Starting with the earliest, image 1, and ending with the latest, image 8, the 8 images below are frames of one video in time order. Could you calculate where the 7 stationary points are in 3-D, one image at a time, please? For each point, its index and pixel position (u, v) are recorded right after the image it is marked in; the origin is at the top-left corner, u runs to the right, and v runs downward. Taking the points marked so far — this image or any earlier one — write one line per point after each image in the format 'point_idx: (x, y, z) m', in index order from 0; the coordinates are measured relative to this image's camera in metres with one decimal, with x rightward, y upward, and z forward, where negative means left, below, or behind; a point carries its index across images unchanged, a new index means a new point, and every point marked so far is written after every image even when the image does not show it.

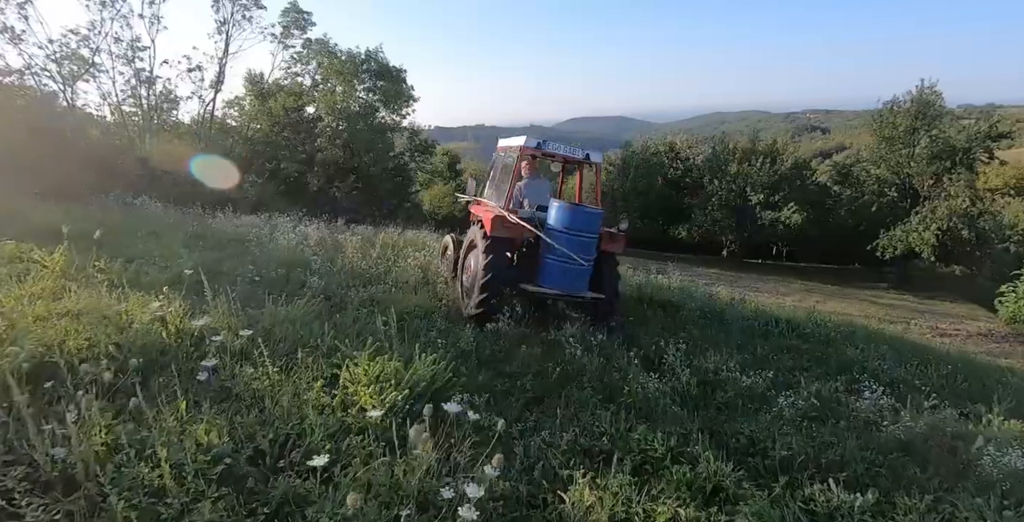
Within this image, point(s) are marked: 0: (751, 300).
0: (+4.1, -0.6, +9.7) m
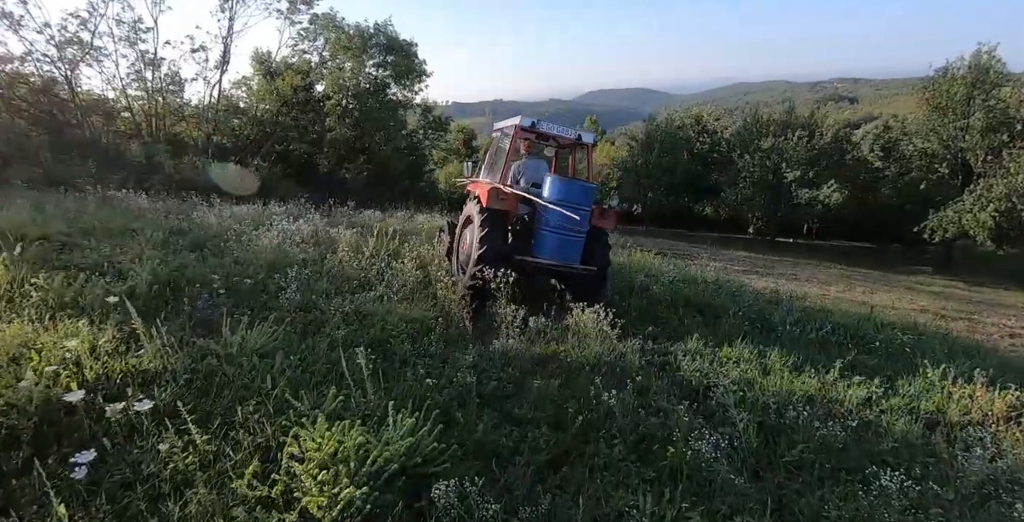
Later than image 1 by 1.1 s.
0: (+4.3, -0.5, +8.7) m
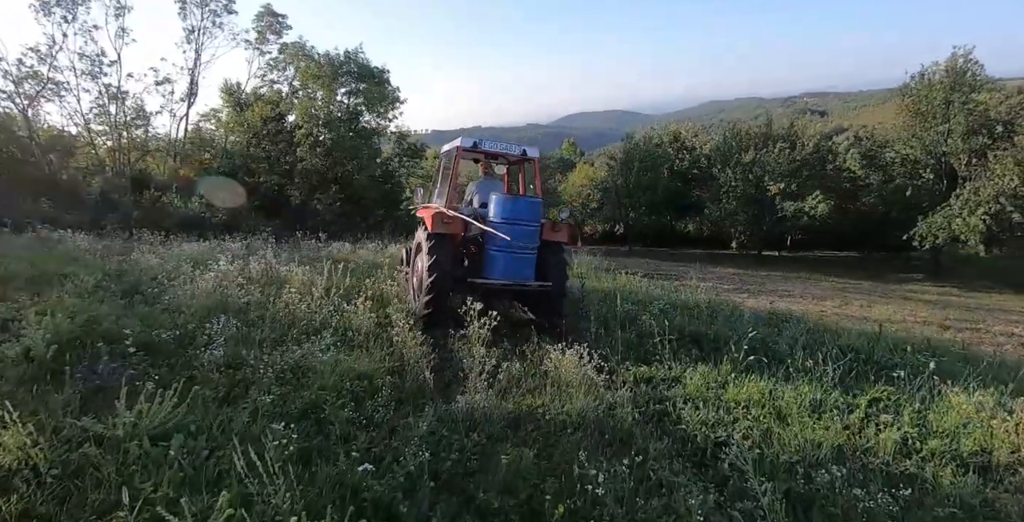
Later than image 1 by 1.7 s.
0: (+4.0, -0.7, +8.0) m
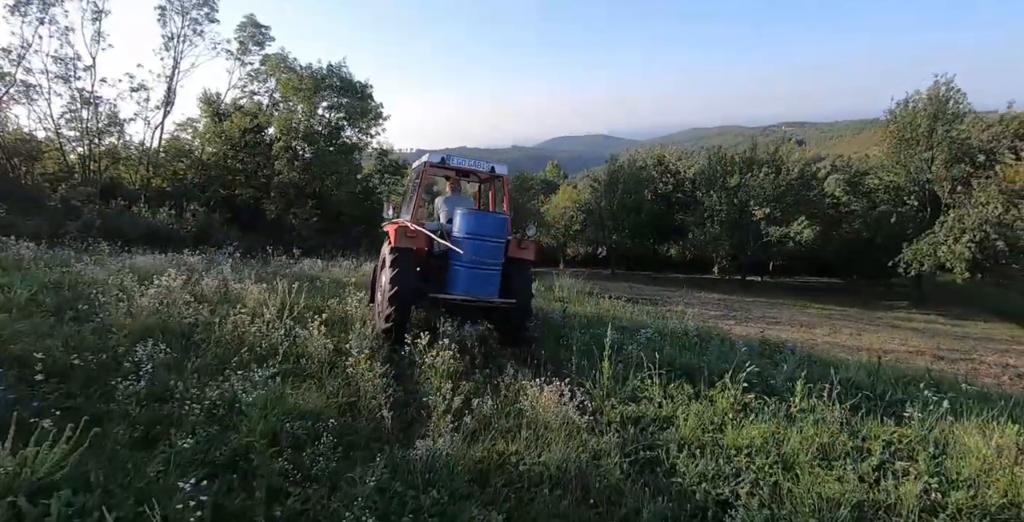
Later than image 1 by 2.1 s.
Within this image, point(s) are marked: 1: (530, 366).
0: (+3.7, -1.1, +7.6) m
1: (+0.2, -1.0, +5.3) m
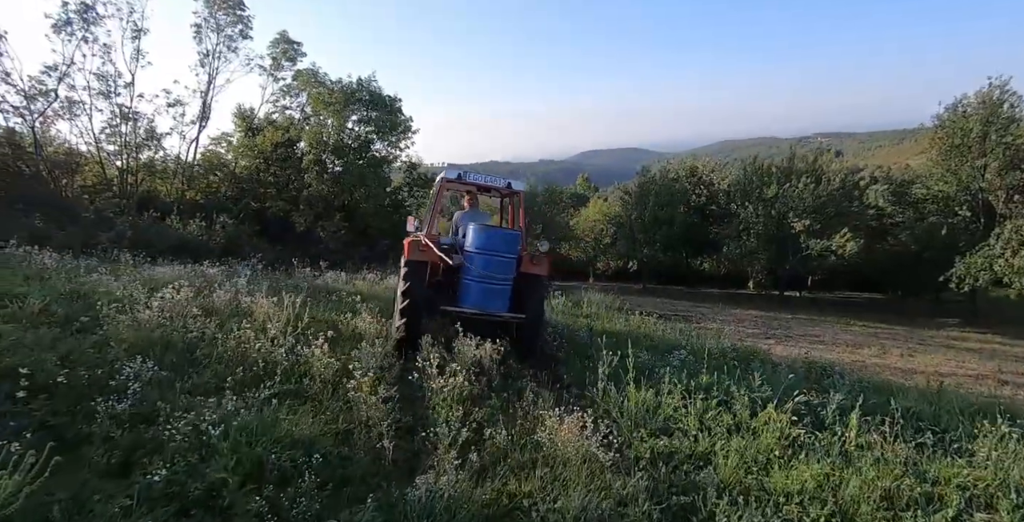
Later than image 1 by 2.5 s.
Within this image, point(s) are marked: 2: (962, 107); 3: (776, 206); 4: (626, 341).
0: (+3.9, -1.3, +7.0) m
1: (+0.4, -1.1, +4.9) m
2: (+13.2, +4.5, +16.6) m
3: (+8.4, +1.8, +18.0) m
4: (+1.4, -1.0, +6.9) m
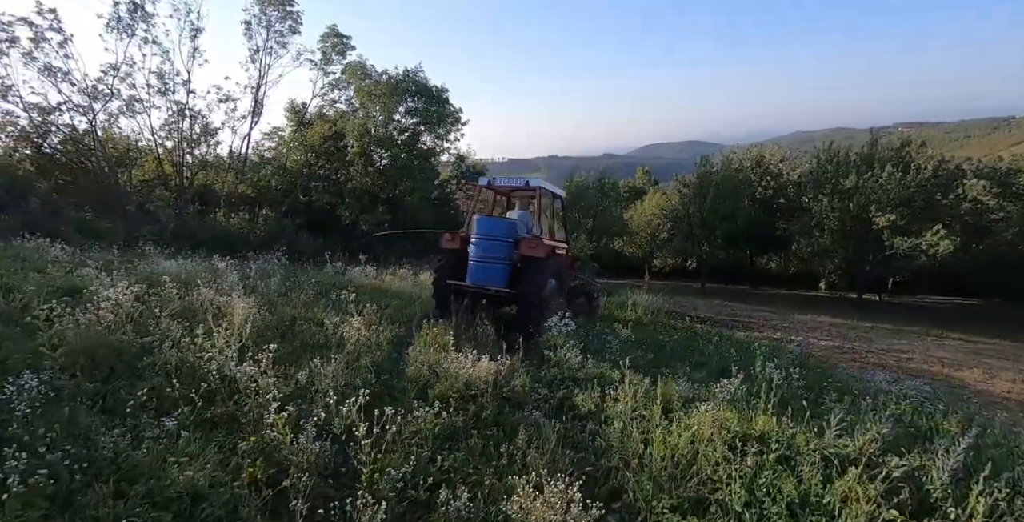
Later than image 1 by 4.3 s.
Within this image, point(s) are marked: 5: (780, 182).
0: (+4.1, -1.3, +5.6) m
1: (+0.3, -1.1, +3.8) m
2: (+14.4, +4.4, +14.2) m
3: (+9.7, +1.8, +16.1) m
4: (+1.6, -1.0, +5.7) m
5: (+9.0, +2.7, +19.1) m
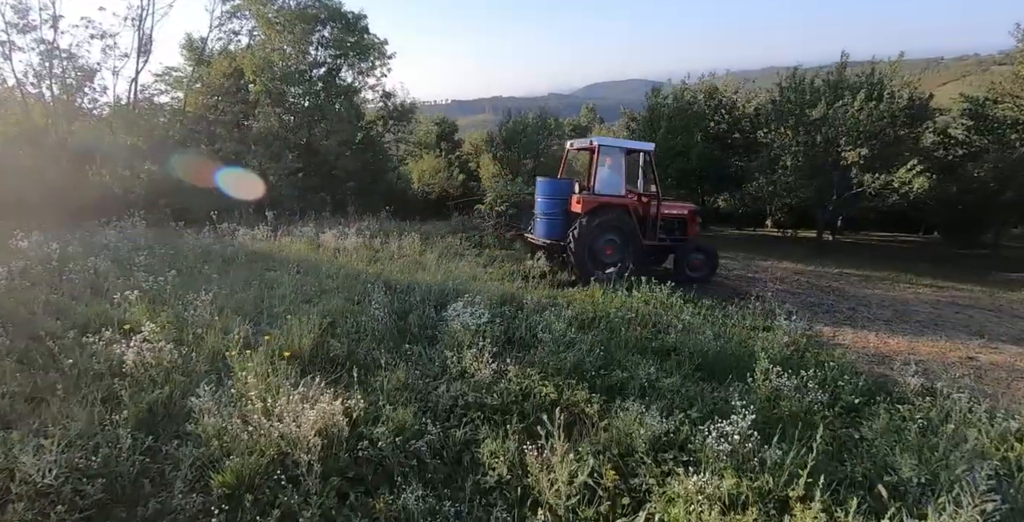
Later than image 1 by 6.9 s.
0: (+3.4, -0.9, +4.3) m
1: (-0.3, -1.0, +2.2) m
2: (+12.6, +6.1, +13.1) m
3: (+7.9, +3.4, +14.8) m
4: (+0.8, -0.6, +4.1) m
5: (+6.9, +4.5, +17.7) m
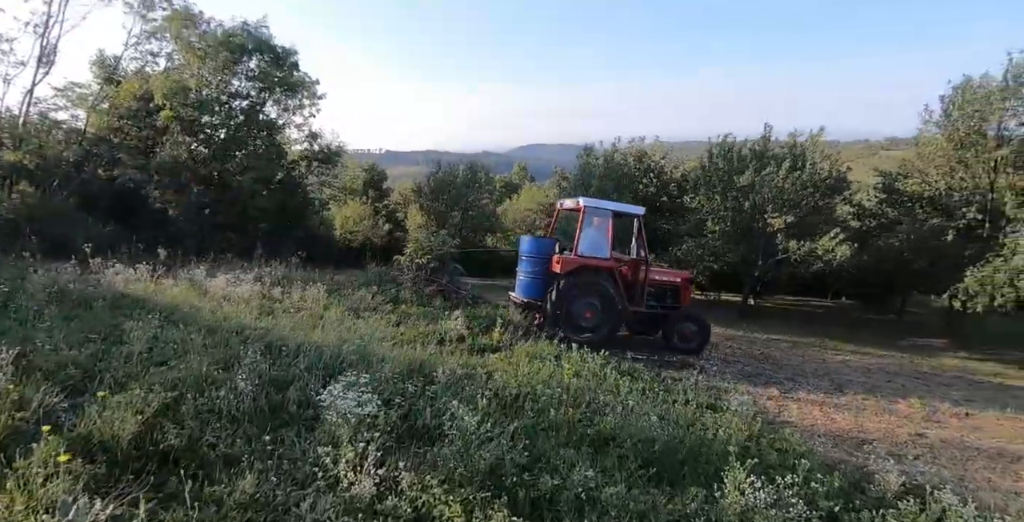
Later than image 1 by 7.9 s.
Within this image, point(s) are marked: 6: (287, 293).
0: (+2.7, -1.4, +3.8) m
1: (-0.6, -1.2, +1.2) m
2: (+11.0, +4.3, +14.3) m
3: (+6.0, +1.7, +15.2) m
4: (+0.2, -1.0, +3.3) m
5: (+4.7, +2.6, +18.0) m
6: (-3.2, -0.5, +8.0) m
